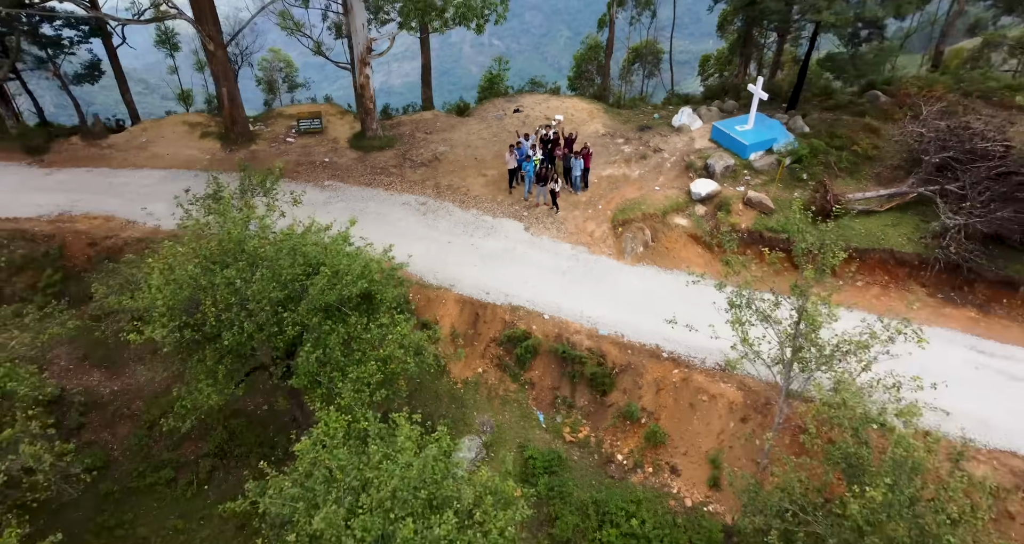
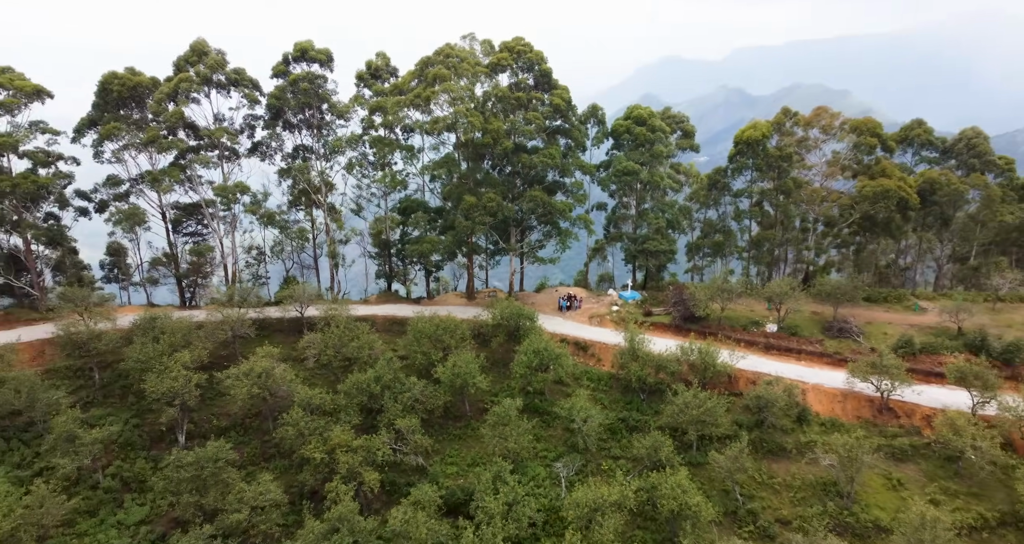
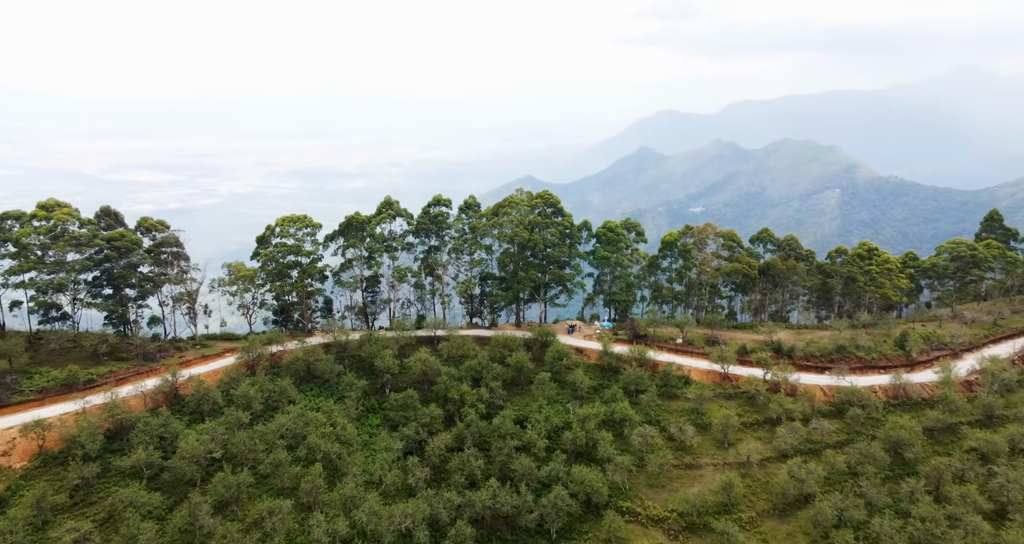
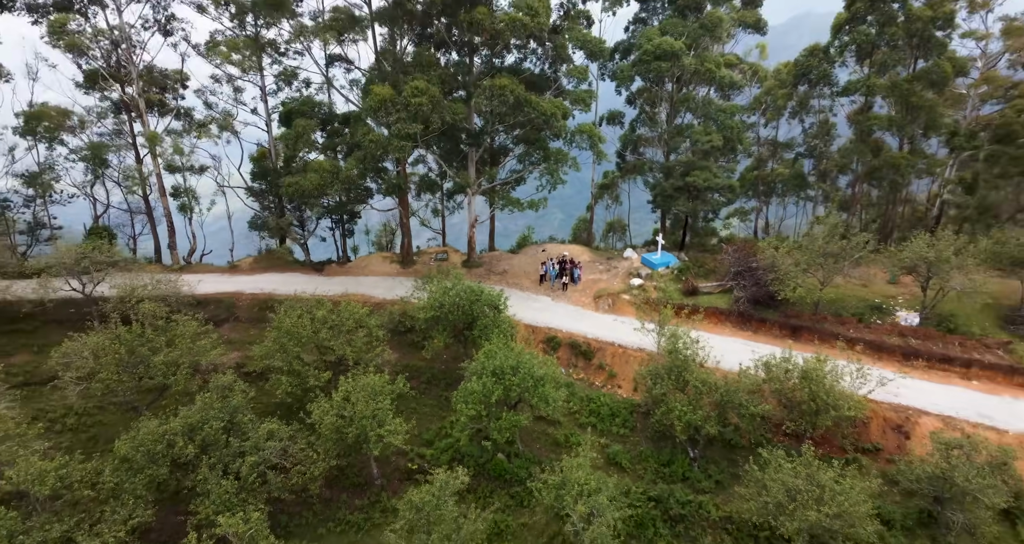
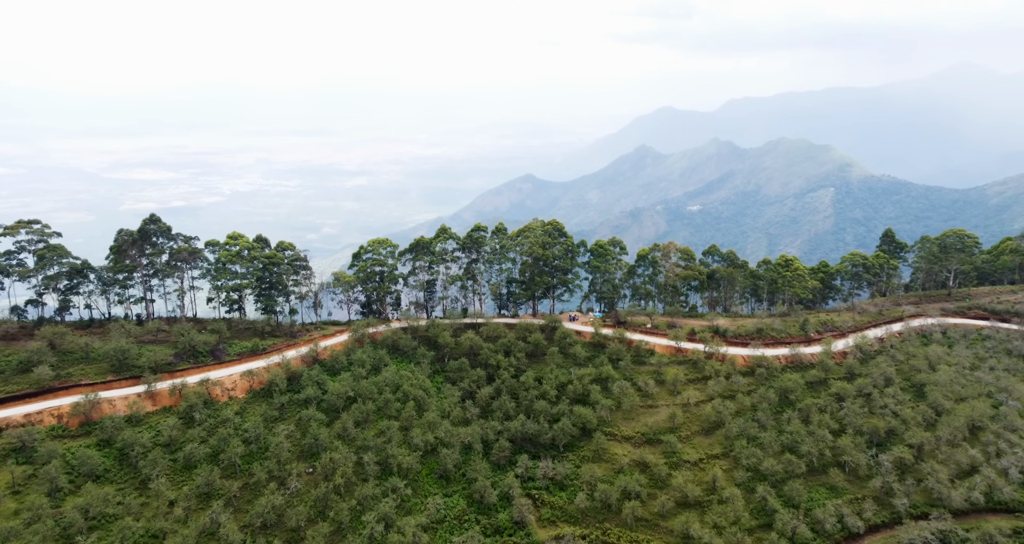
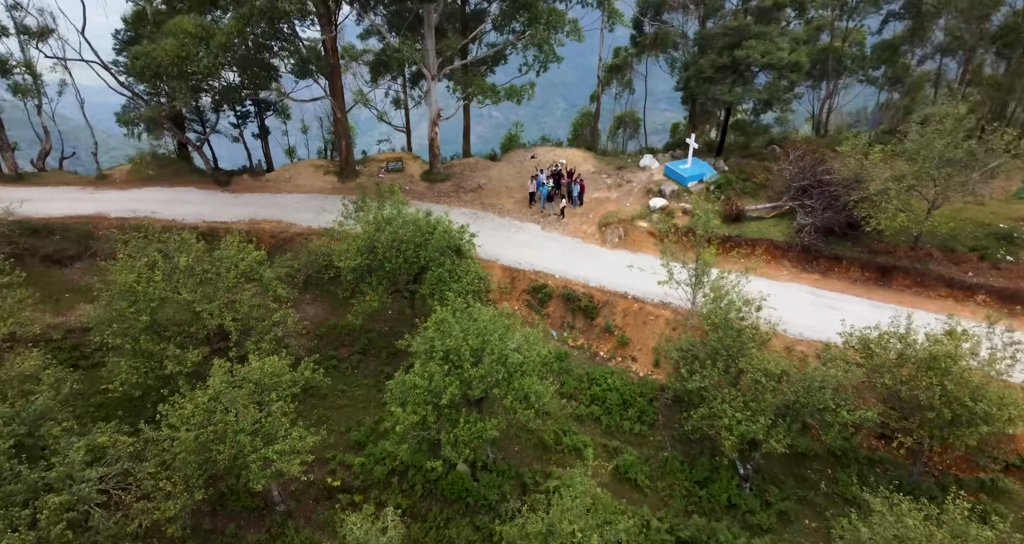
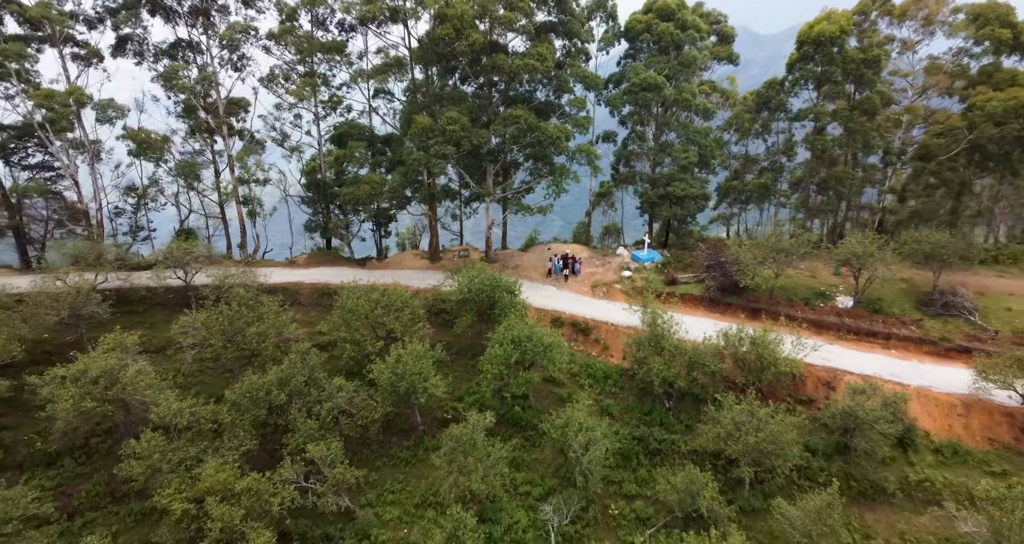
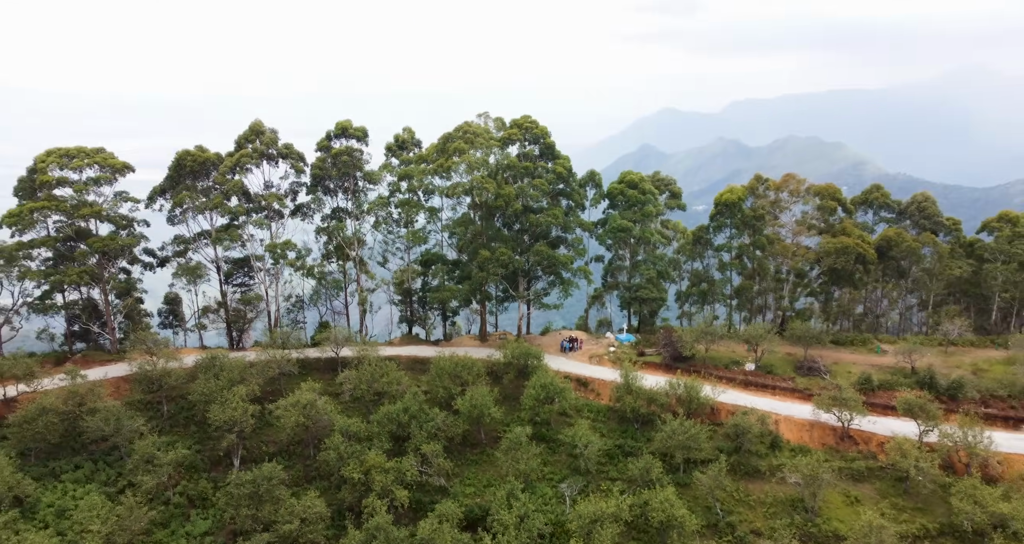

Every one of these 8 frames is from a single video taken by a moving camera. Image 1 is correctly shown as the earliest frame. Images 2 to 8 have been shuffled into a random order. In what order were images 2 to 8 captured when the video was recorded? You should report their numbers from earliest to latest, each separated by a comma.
6, 4, 7, 2, 8, 3, 5
